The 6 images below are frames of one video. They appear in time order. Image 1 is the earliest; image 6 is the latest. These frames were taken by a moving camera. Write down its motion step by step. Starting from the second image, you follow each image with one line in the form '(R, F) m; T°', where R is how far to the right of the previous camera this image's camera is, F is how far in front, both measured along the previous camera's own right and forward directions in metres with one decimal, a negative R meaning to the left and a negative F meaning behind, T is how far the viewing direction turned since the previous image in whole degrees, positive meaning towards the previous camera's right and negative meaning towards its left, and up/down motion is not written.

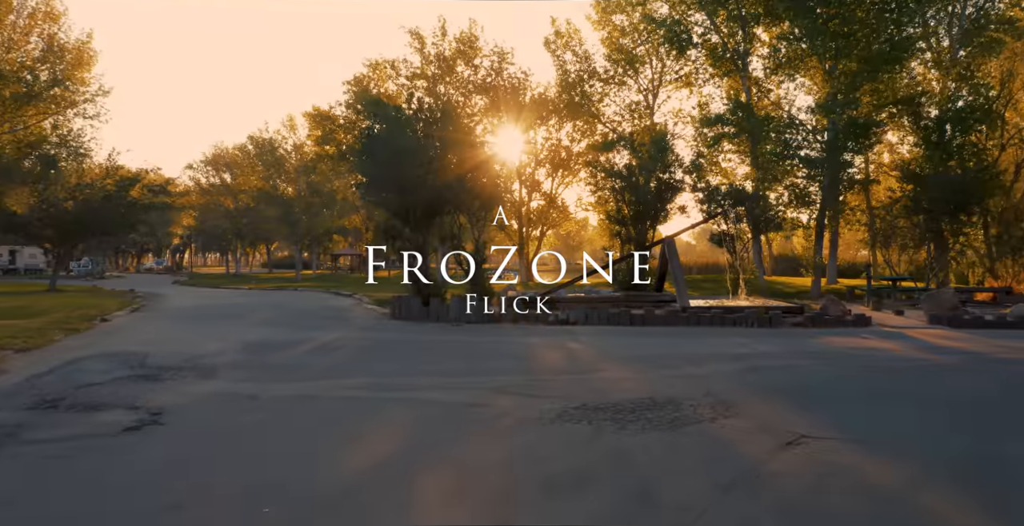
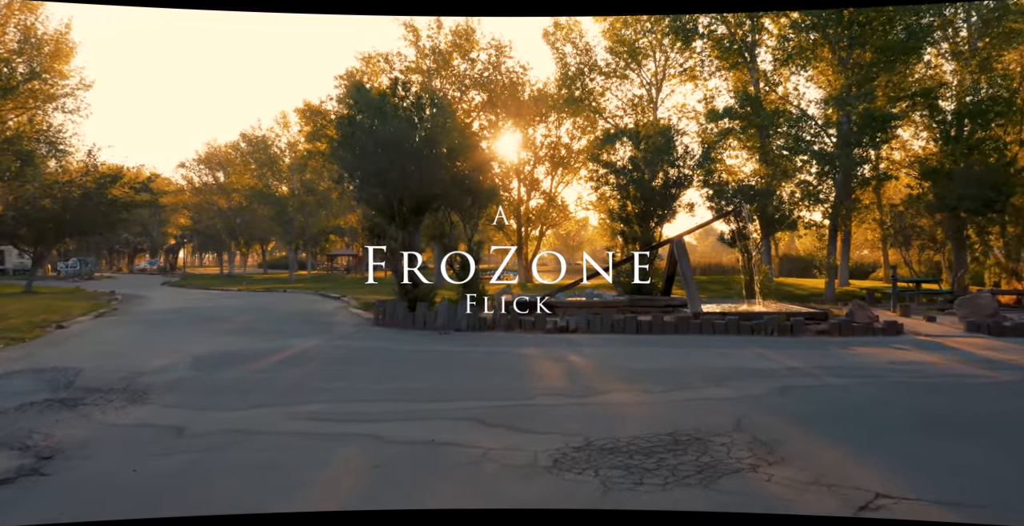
(+0.1, +1.3) m; 0°
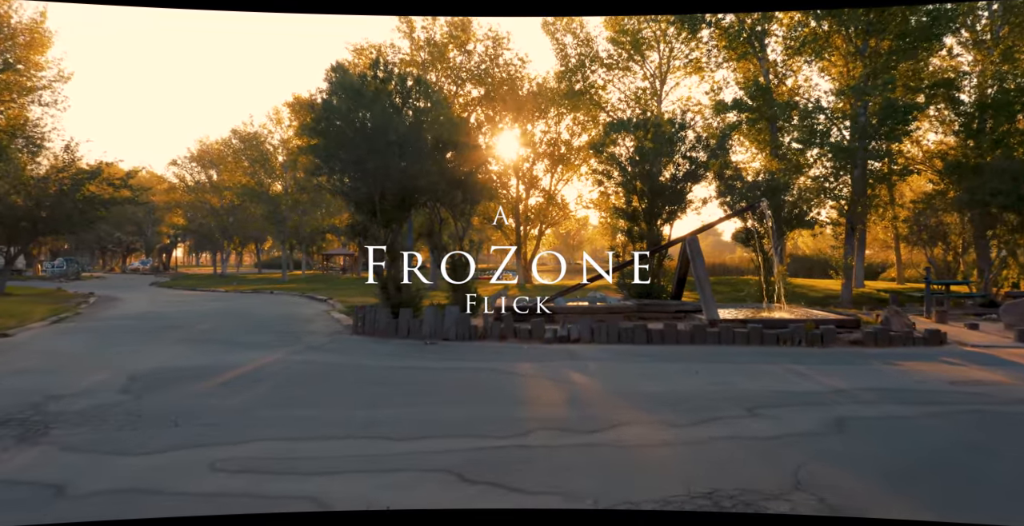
(+0.1, +1.4) m; 0°
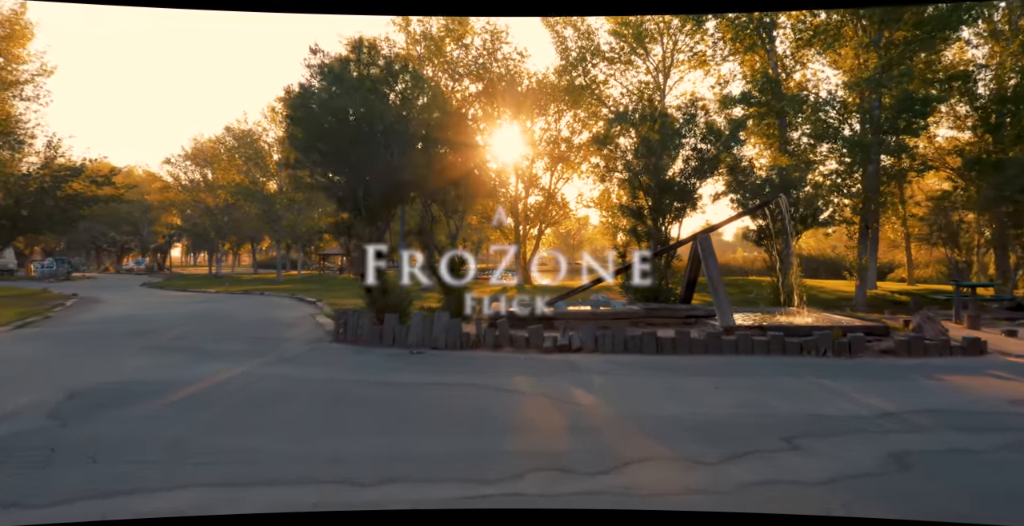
(+0.1, +1.0) m; 0°
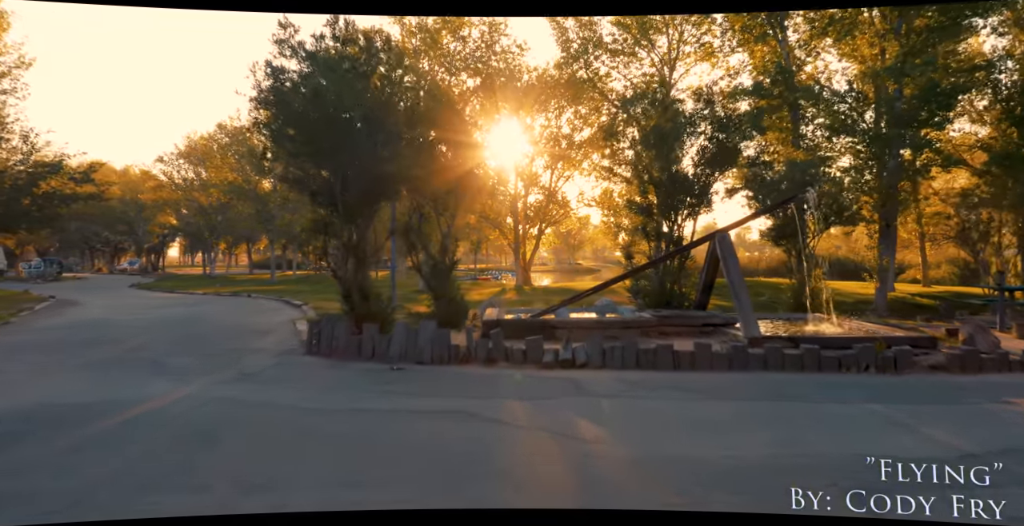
(+0.1, +1.3) m; 0°
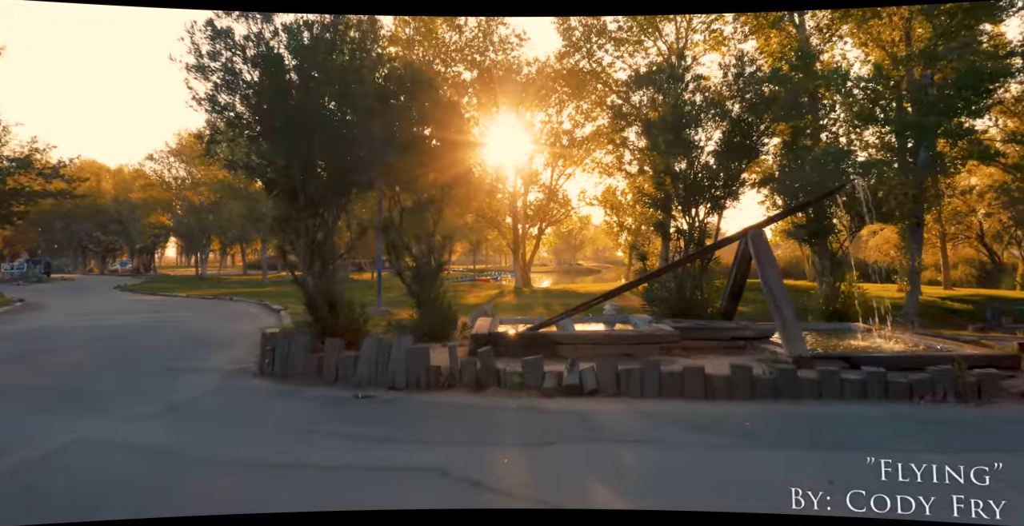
(+0.1, +1.7) m; 0°
